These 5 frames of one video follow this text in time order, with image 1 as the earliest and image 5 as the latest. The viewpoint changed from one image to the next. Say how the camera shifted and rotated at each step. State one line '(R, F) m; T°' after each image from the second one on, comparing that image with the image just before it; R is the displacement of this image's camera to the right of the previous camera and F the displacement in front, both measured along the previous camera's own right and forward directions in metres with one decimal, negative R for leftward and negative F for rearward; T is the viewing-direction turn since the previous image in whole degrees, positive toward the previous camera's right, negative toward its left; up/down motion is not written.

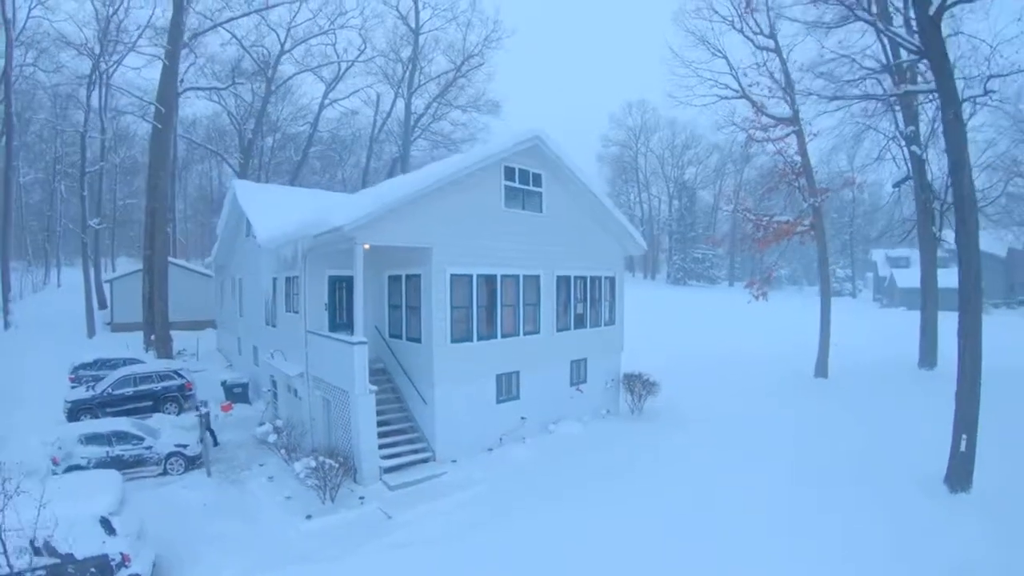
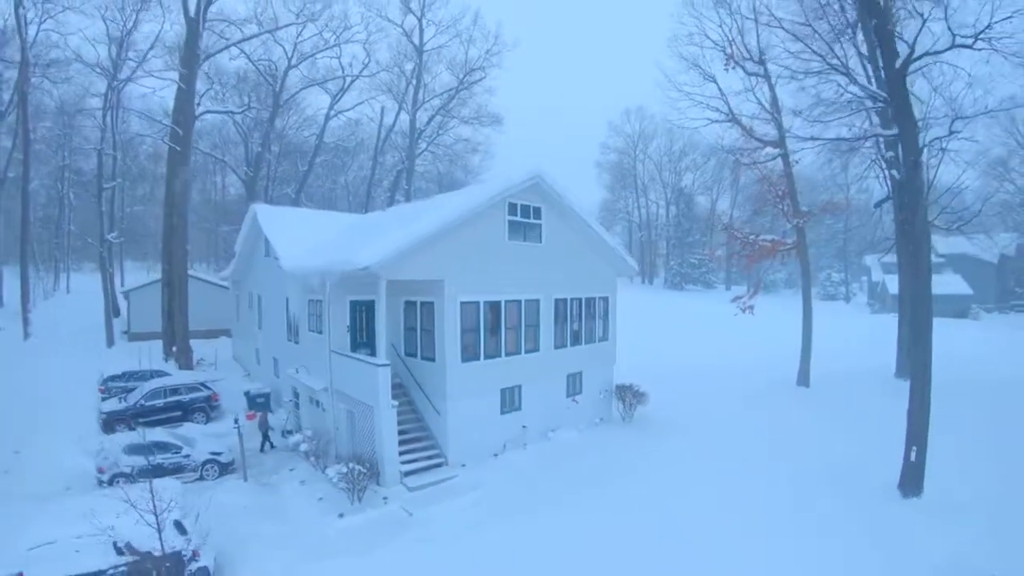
(0.0, -0.9) m; 0°
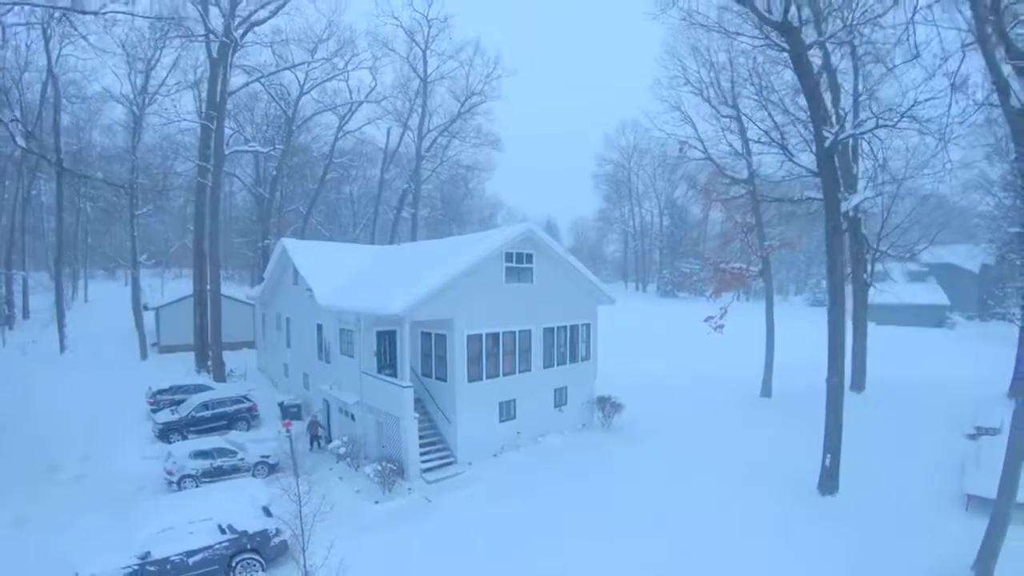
(+0.1, -2.0) m; 0°
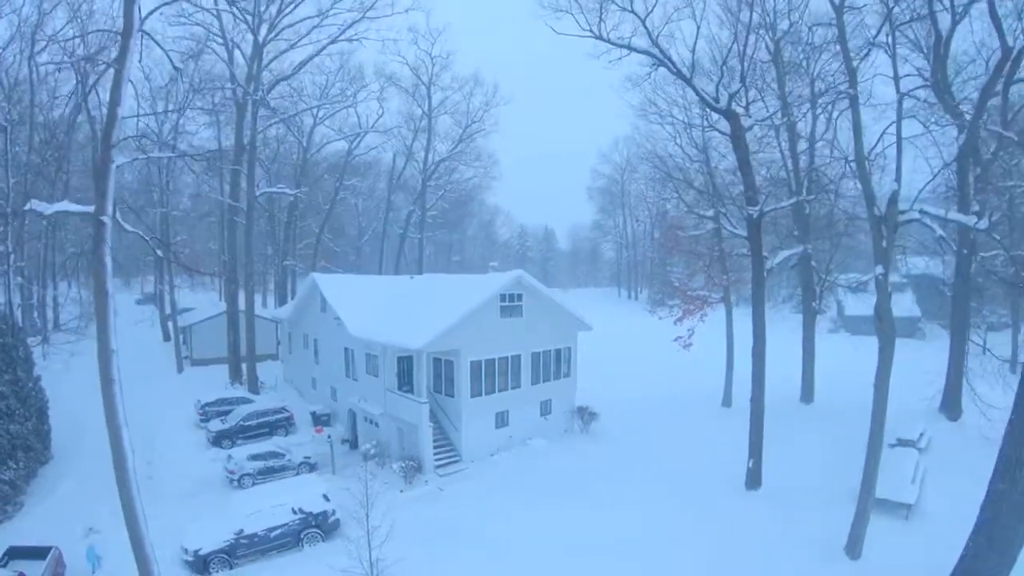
(+0.1, -2.7) m; 0°
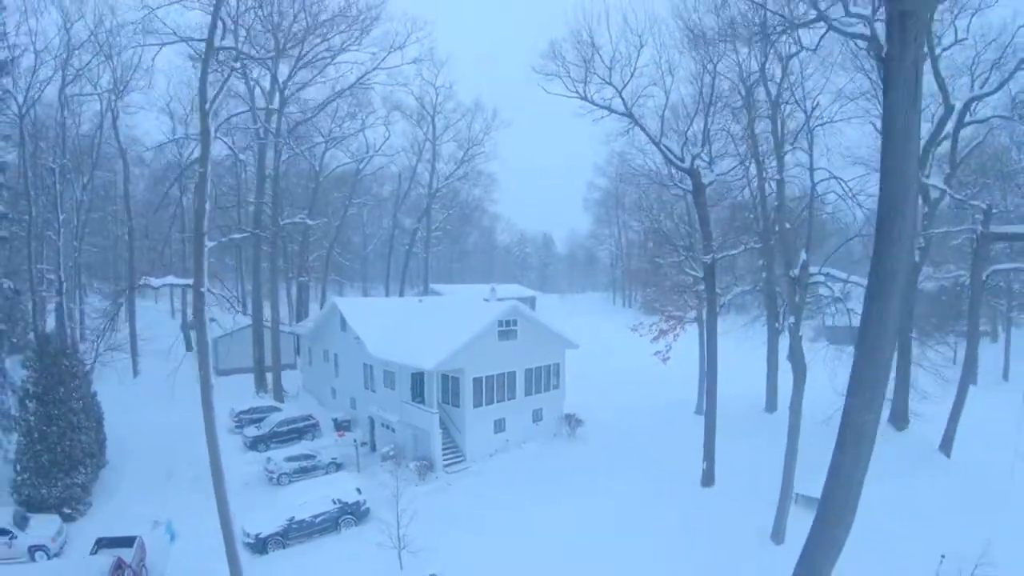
(+0.1, -2.5) m; 0°
